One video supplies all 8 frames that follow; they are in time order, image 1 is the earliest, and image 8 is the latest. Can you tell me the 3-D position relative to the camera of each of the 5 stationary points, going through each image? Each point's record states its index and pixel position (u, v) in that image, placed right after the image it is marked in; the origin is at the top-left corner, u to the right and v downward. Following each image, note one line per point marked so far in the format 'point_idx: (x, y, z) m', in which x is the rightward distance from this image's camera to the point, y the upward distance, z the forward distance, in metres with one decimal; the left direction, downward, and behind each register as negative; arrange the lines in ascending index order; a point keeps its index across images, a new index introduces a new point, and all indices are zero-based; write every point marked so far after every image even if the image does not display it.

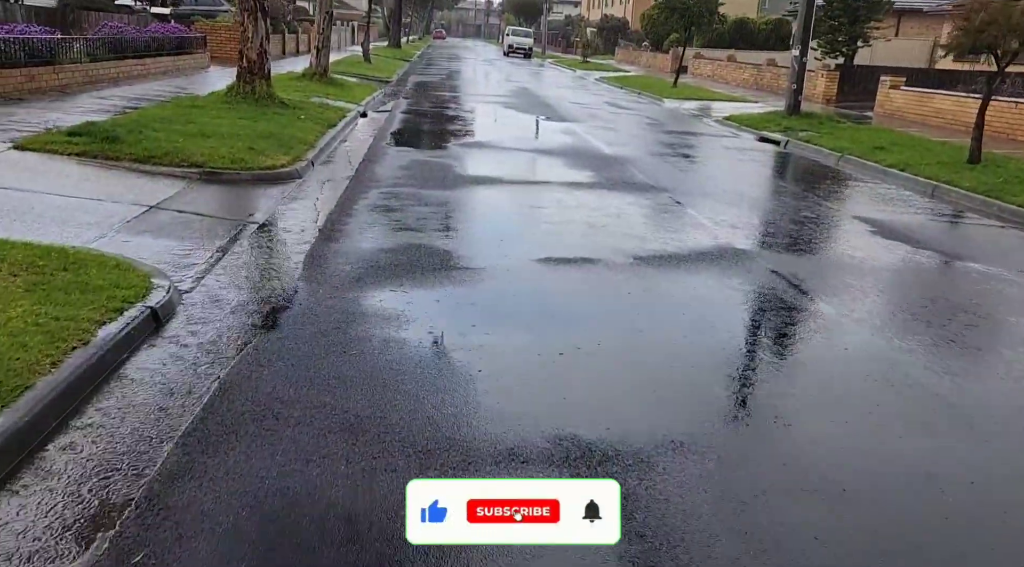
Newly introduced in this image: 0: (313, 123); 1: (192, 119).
0: (-3.5, +2.7, +14.6) m
1: (-4.9, +2.5, +12.9) m
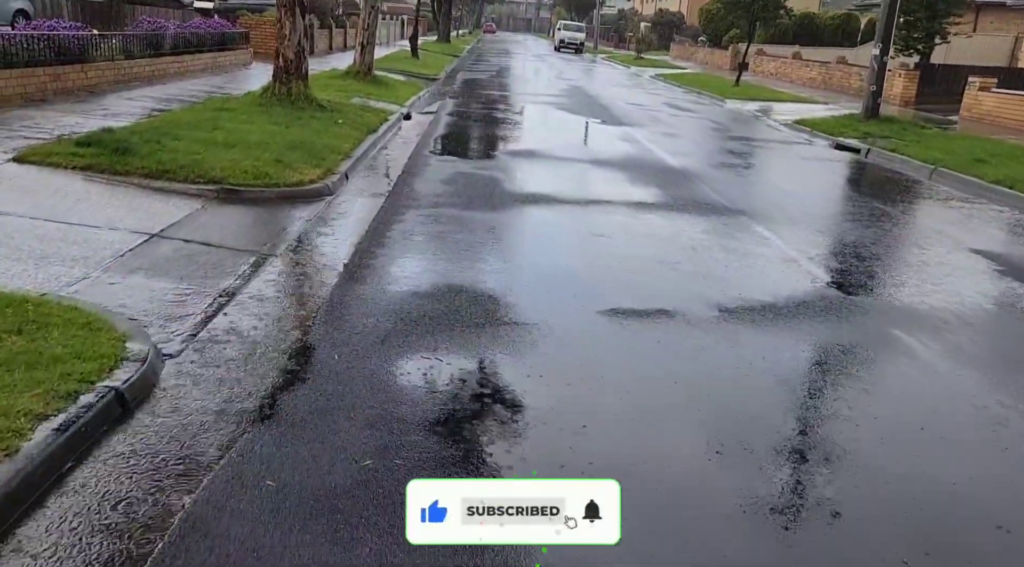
0: (-2.6, +2.4, +13.5) m
1: (-4.1, +2.2, +11.9) m
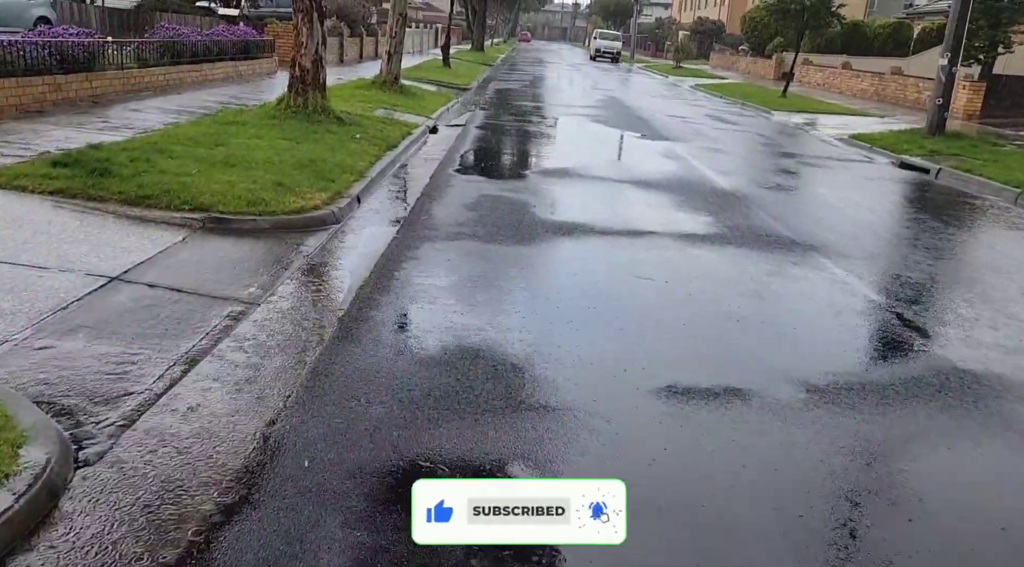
0: (-2.1, +2.0, +12.4) m
1: (-3.7, +1.8, +10.8) m
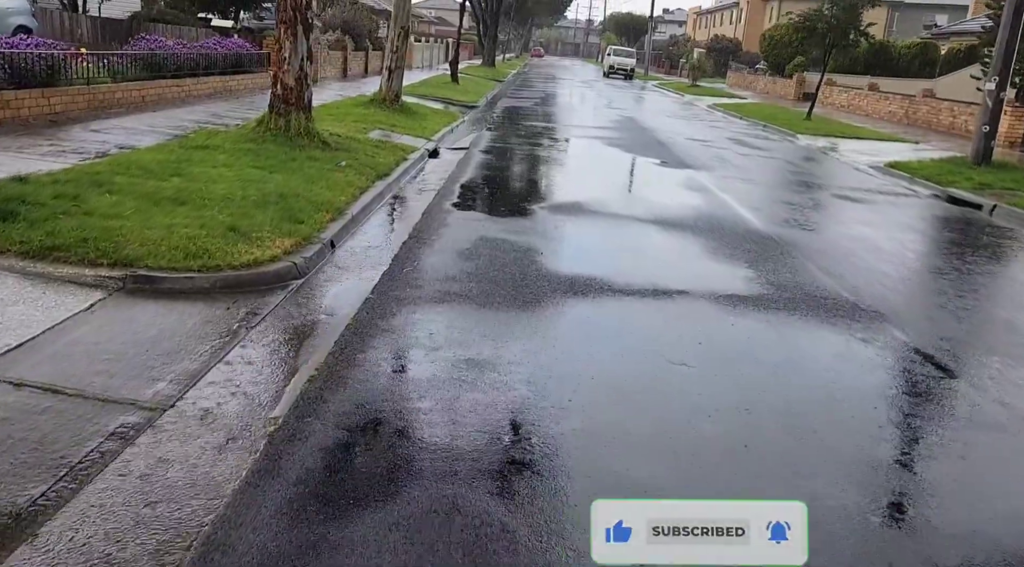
0: (-2.0, +1.4, +10.9) m
1: (-3.6, +1.3, +9.4) m
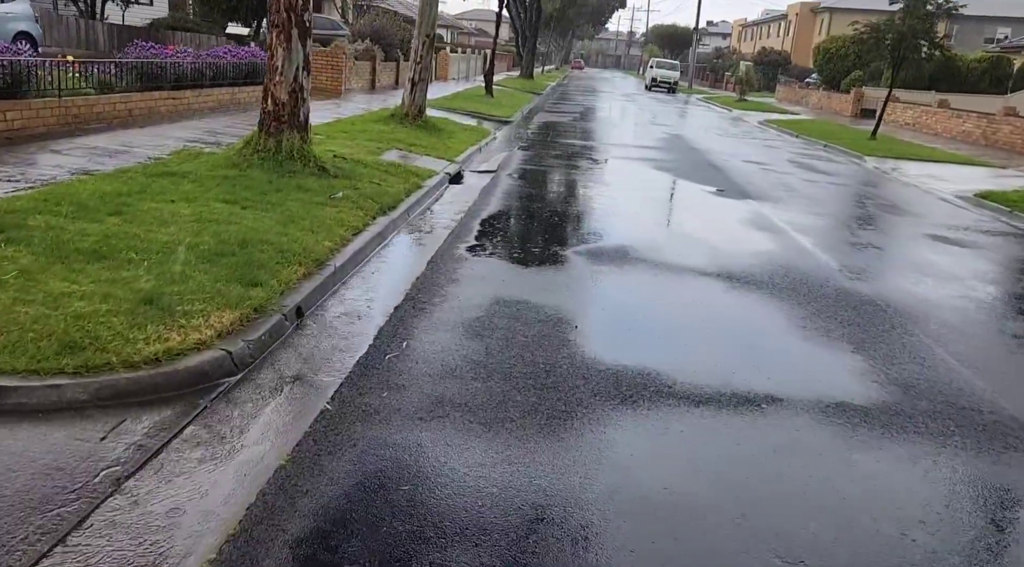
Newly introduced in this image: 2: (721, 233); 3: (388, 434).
0: (-1.7, +0.8, +8.9) m
1: (-3.4, +0.7, +7.5) m
2: (+2.7, +0.6, +10.9) m
3: (-0.6, -0.8, +4.4) m
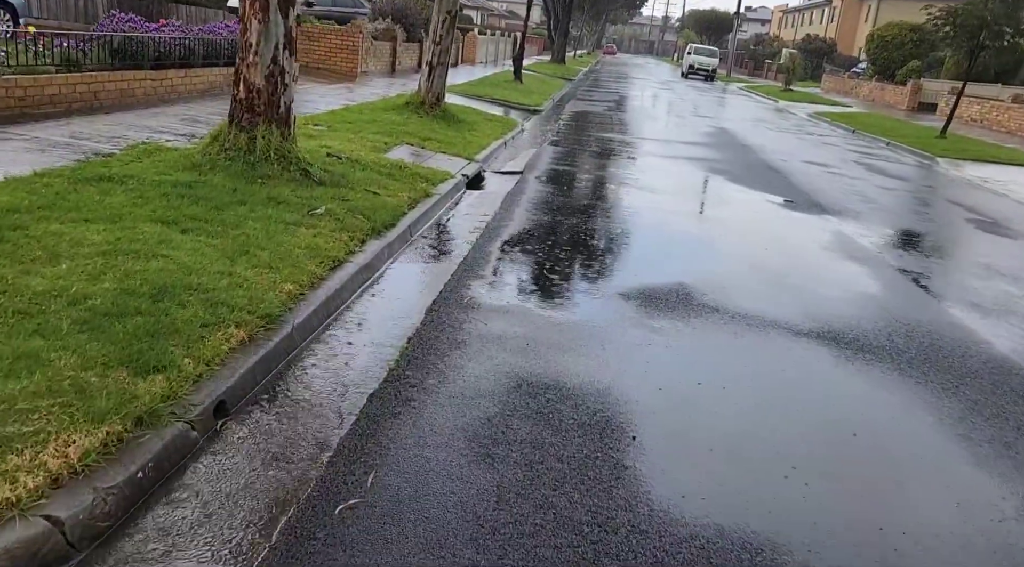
0: (-1.5, +0.4, +6.9) m
1: (-3.2, +0.3, +5.4) m
2: (+3.0, +0.2, +8.7) m
3: (-0.6, -1.3, +2.3) m
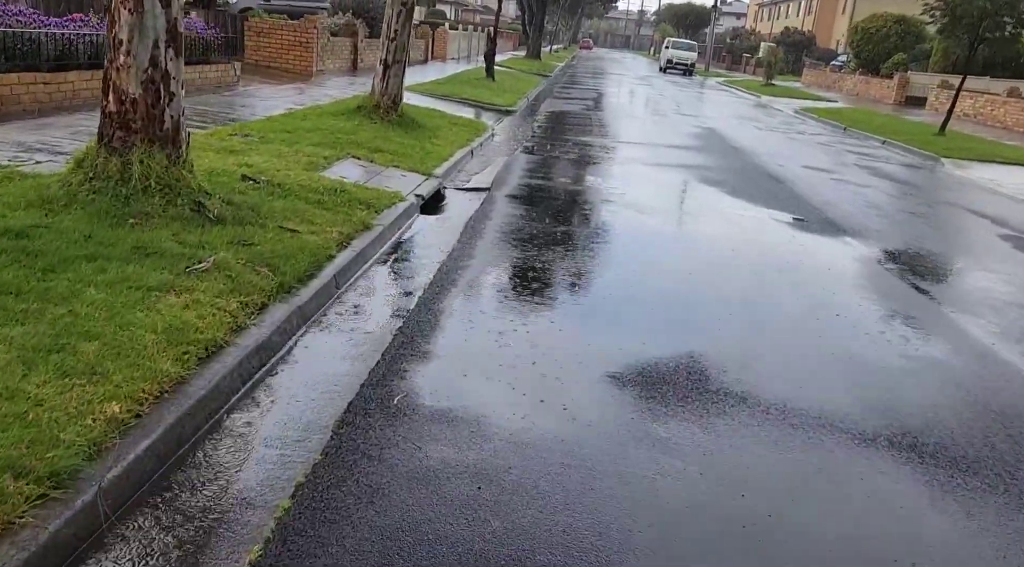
0: (-1.8, -0.1, +4.9) m
1: (-3.5, -0.2, +3.5) m
2: (+2.7, -0.2, +6.9) m
3: (-0.7, -1.8, +0.4) m
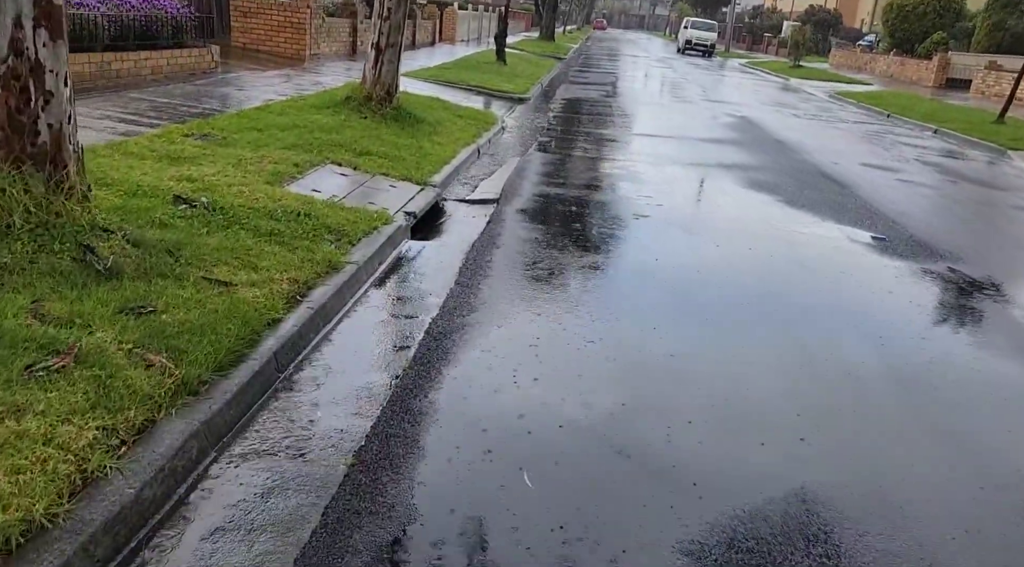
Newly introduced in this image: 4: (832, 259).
0: (-1.7, -0.6, +3.1) m
1: (-3.4, -0.7, +1.7) m
2: (+2.8, -0.6, +5.0) m
3: (-0.7, -2.3, -1.4) m
4: (+3.1, +0.2, +7.9) m
